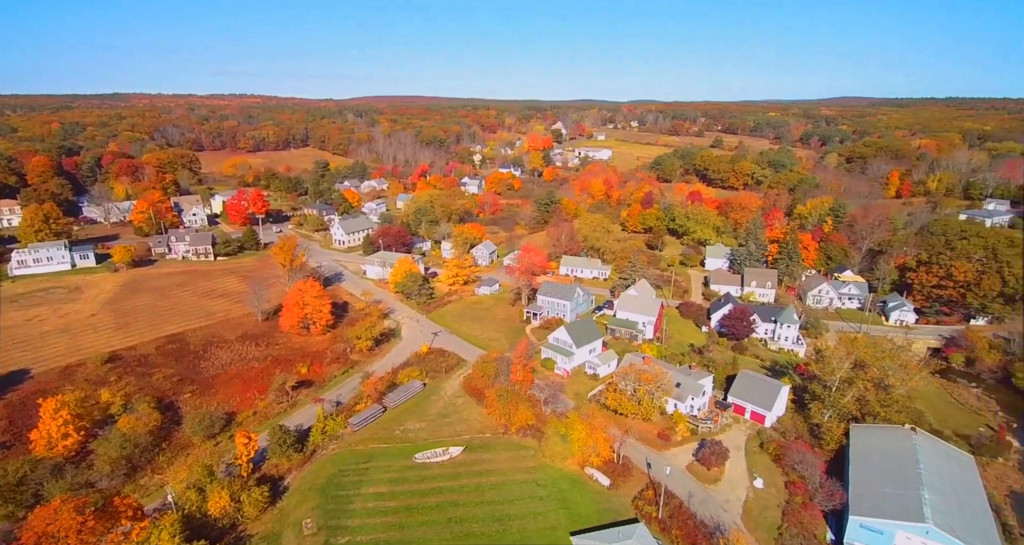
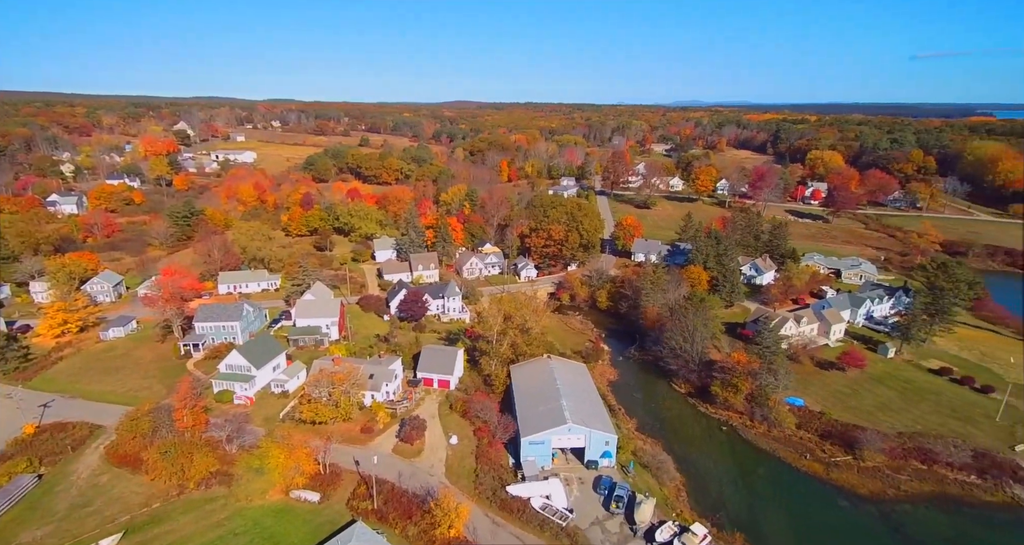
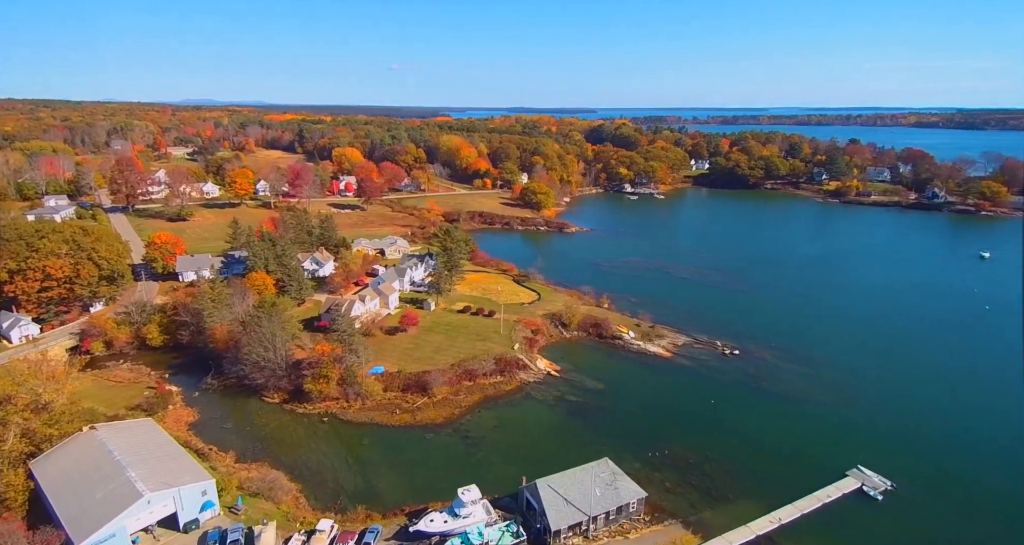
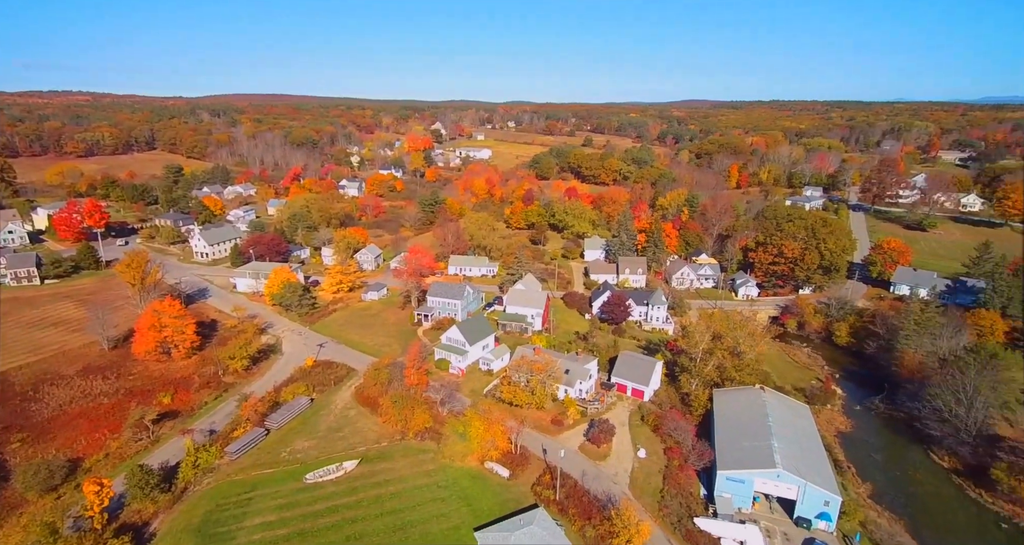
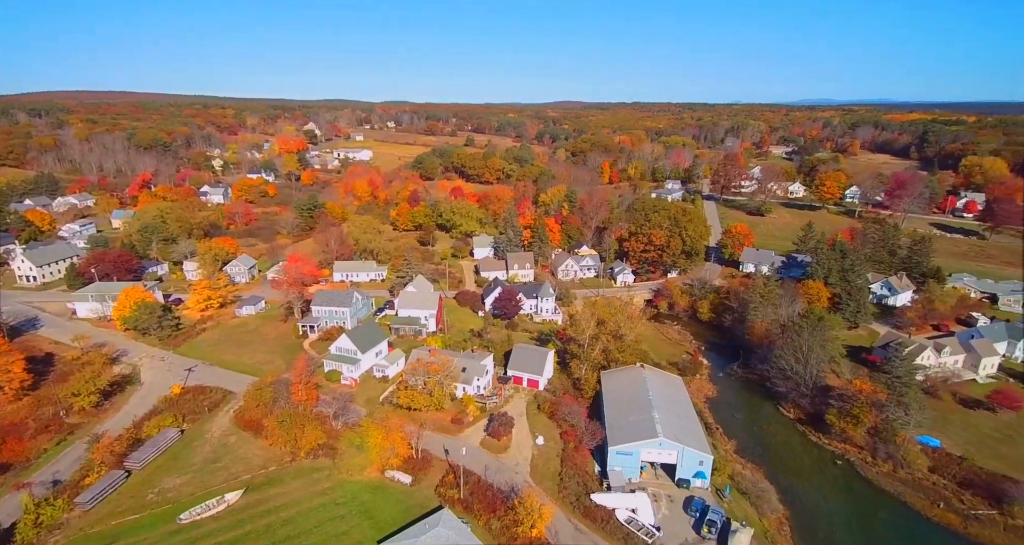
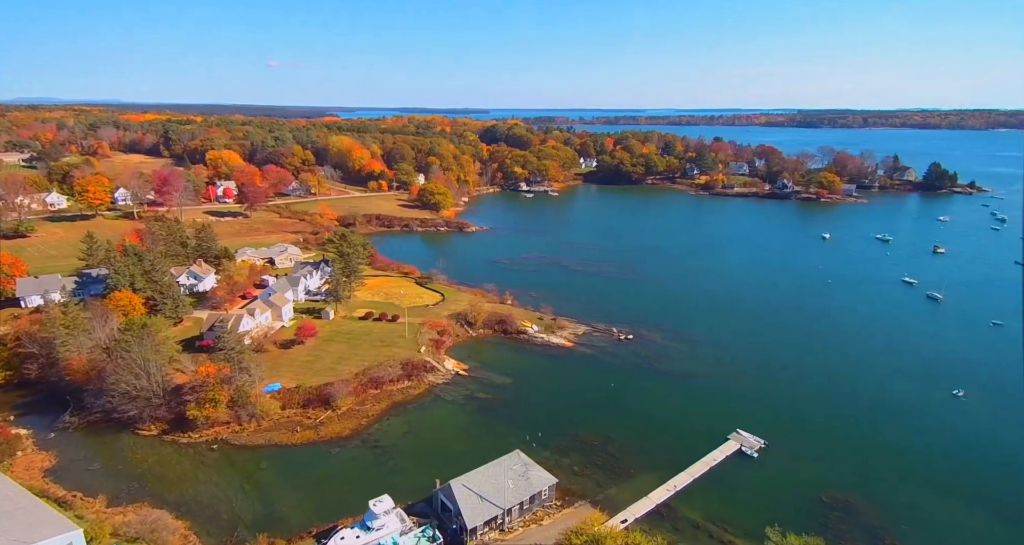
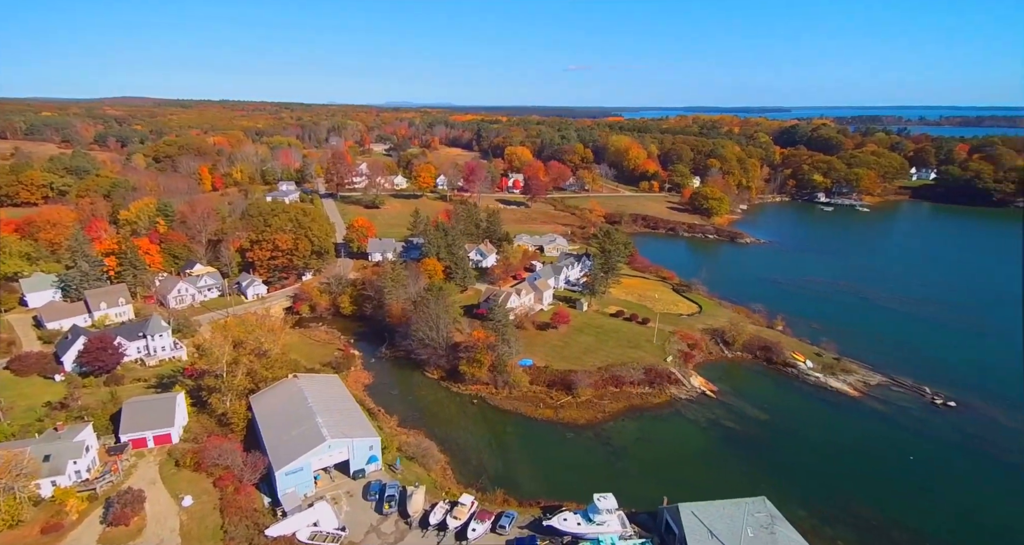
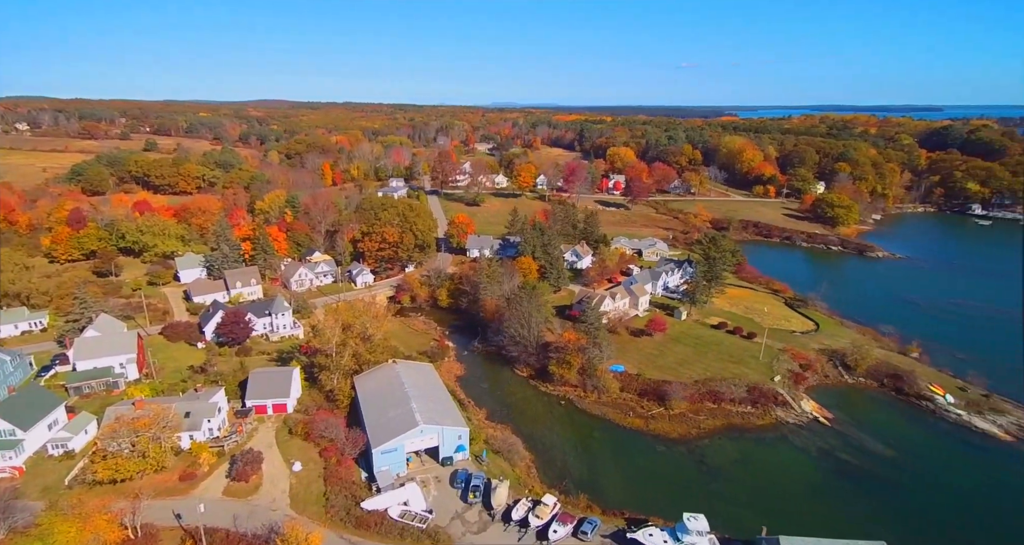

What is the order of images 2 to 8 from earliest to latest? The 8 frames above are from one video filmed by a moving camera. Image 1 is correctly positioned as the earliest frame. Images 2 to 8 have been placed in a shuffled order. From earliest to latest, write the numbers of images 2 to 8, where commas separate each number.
4, 5, 2, 8, 7, 3, 6
